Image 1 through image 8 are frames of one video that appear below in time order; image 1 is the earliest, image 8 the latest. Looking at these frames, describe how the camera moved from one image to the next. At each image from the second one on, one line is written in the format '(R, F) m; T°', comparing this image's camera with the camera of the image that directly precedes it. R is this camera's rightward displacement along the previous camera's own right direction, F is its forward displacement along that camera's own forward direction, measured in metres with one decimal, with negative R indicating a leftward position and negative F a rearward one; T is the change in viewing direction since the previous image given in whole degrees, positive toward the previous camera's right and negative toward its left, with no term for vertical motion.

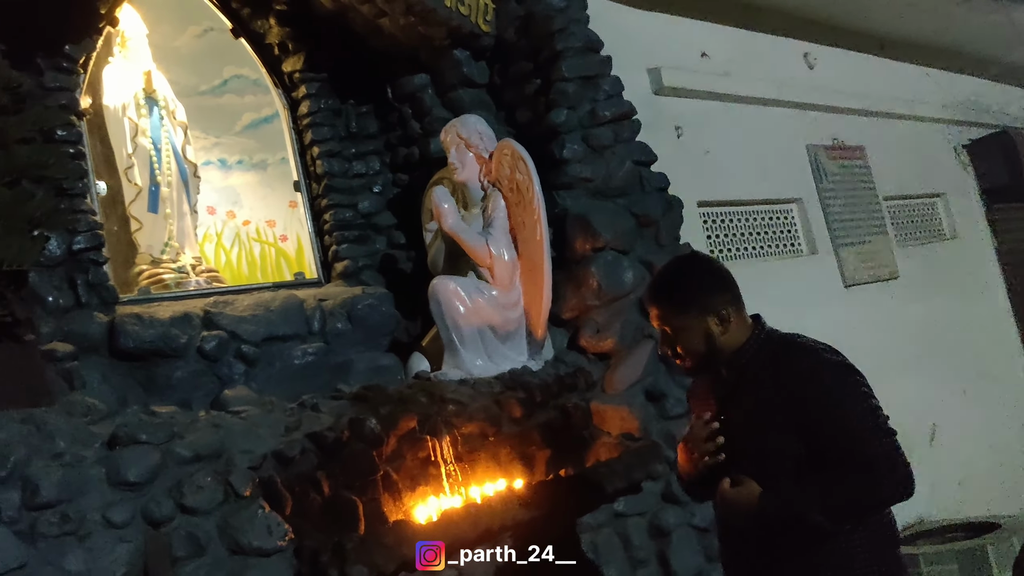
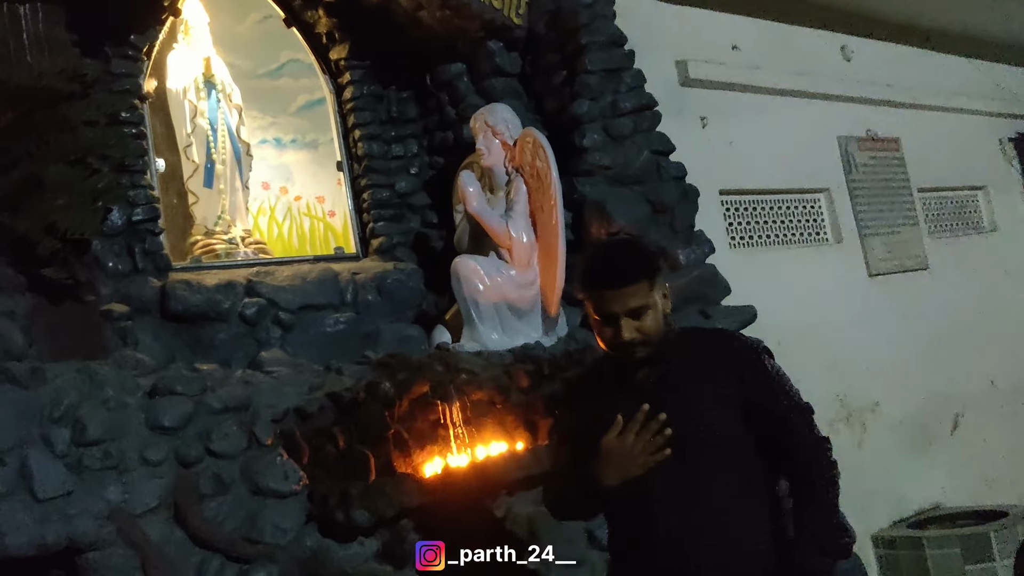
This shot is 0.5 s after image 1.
(+0.2, -0.2) m; -4°
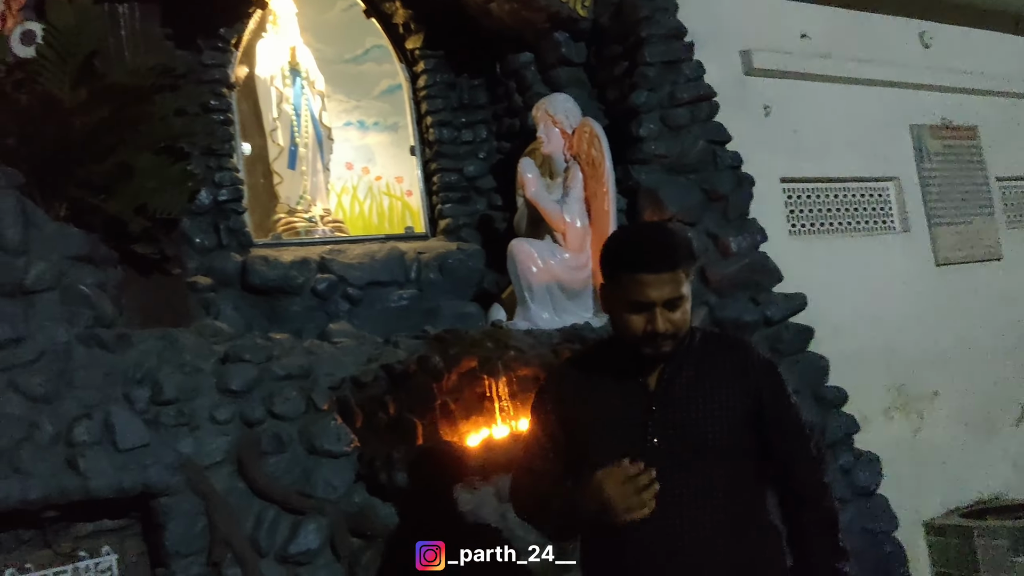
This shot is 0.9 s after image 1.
(+0.2, -0.2) m; -6°
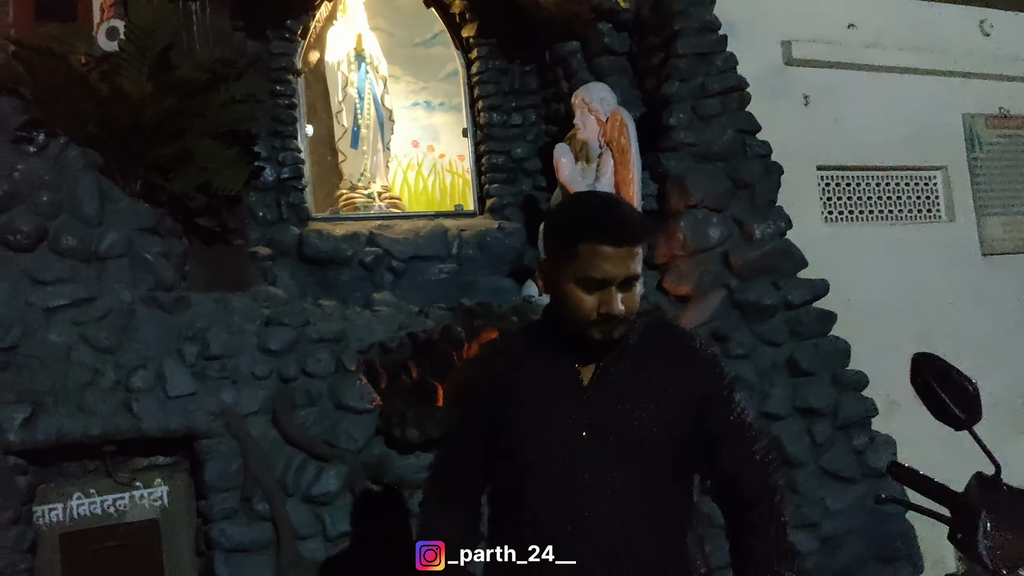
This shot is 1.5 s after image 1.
(+0.3, -0.2) m; -7°
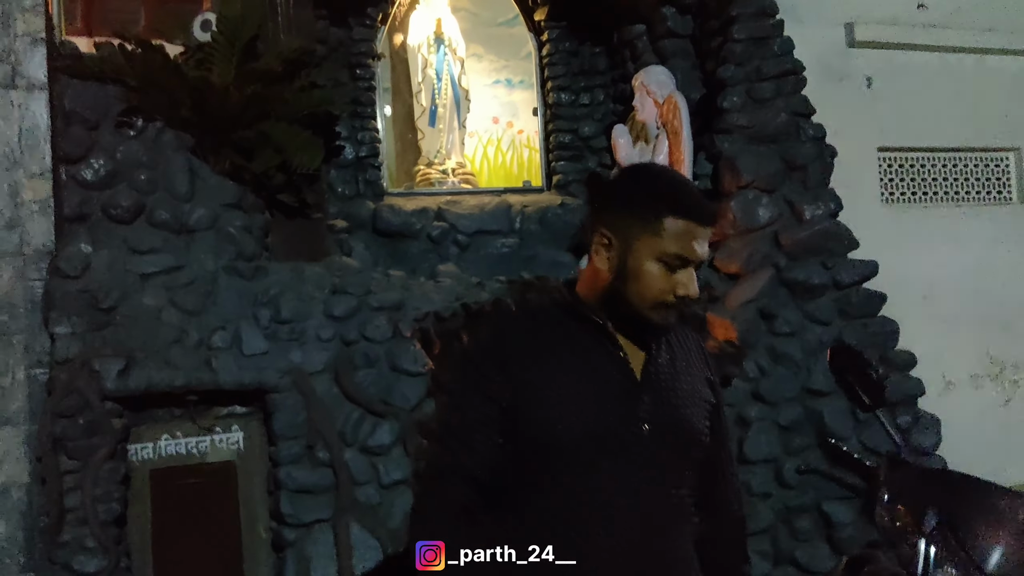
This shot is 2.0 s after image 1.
(+0.2, -0.2) m; -7°
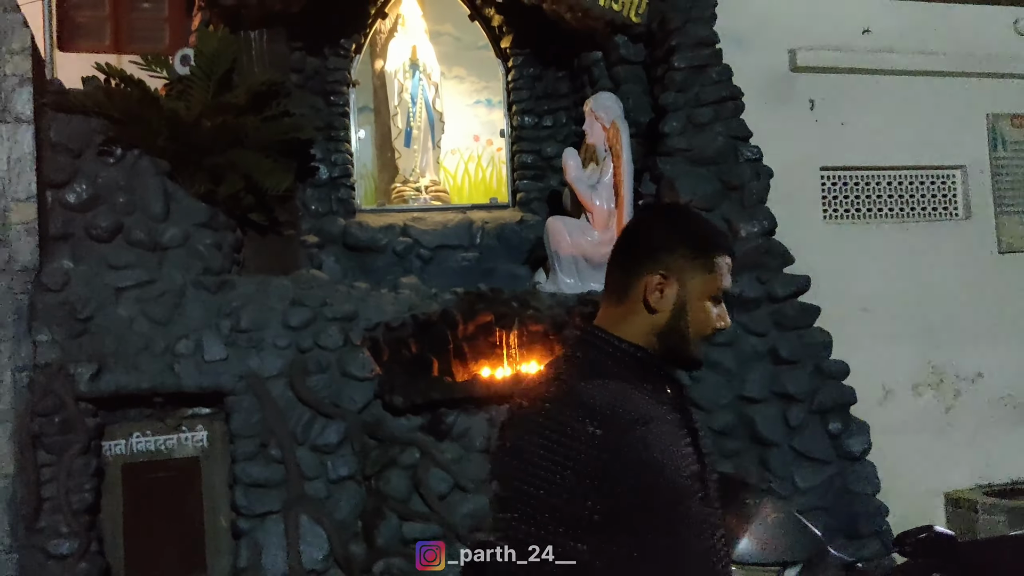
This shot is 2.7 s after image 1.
(+0.4, -0.3) m; -3°
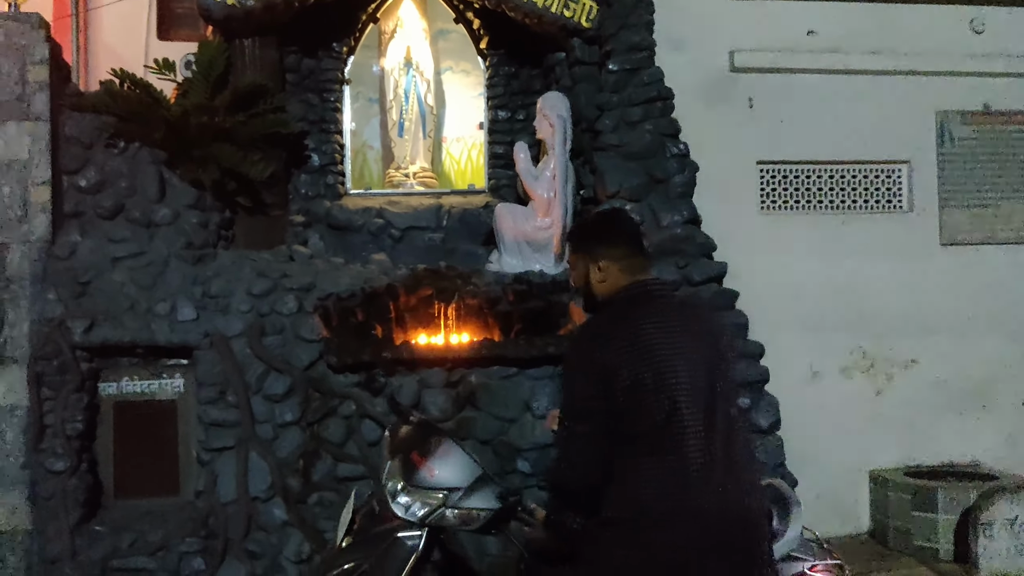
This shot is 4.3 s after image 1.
(+0.8, -0.4) m; -8°
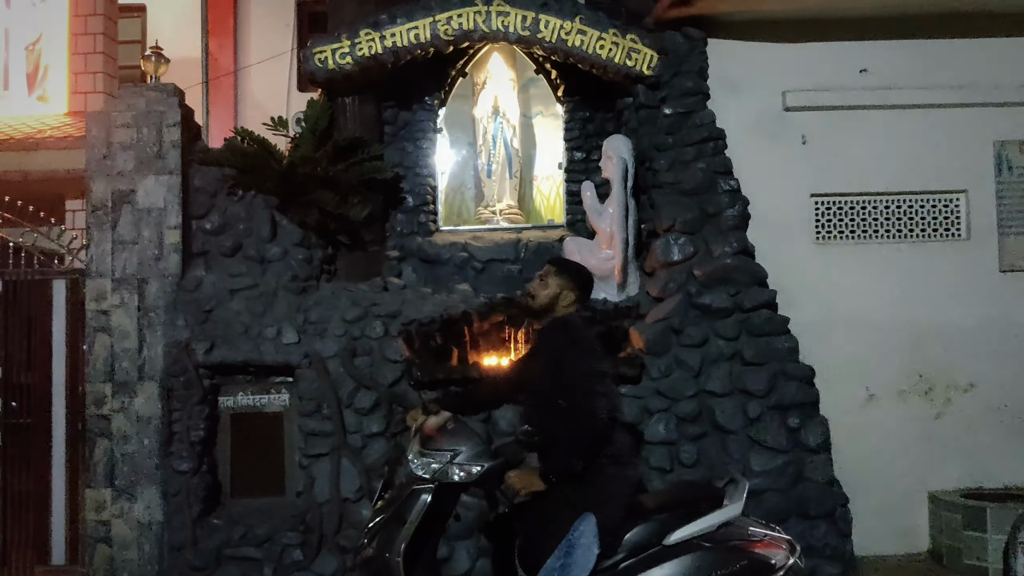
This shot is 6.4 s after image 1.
(+0.4, -0.4) m; -9°
